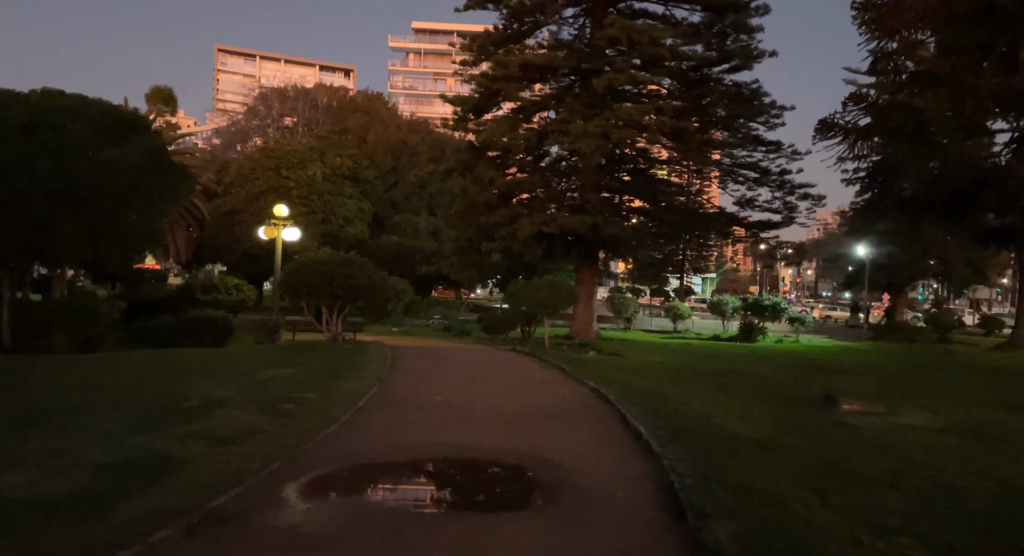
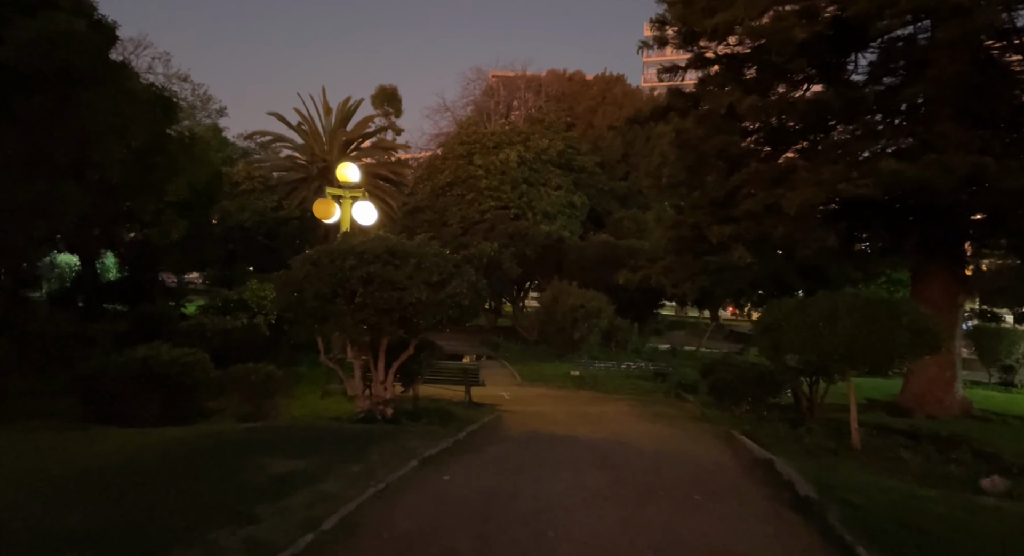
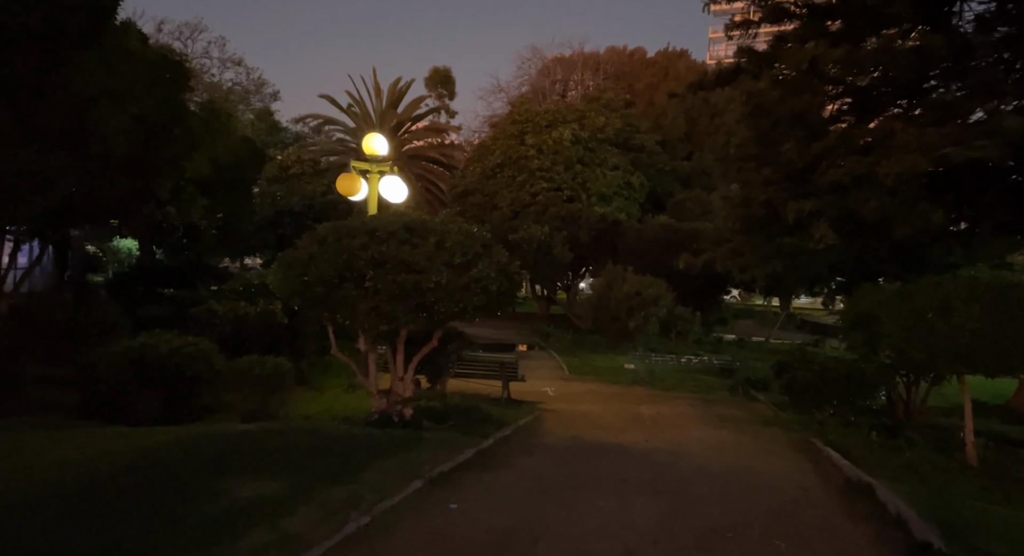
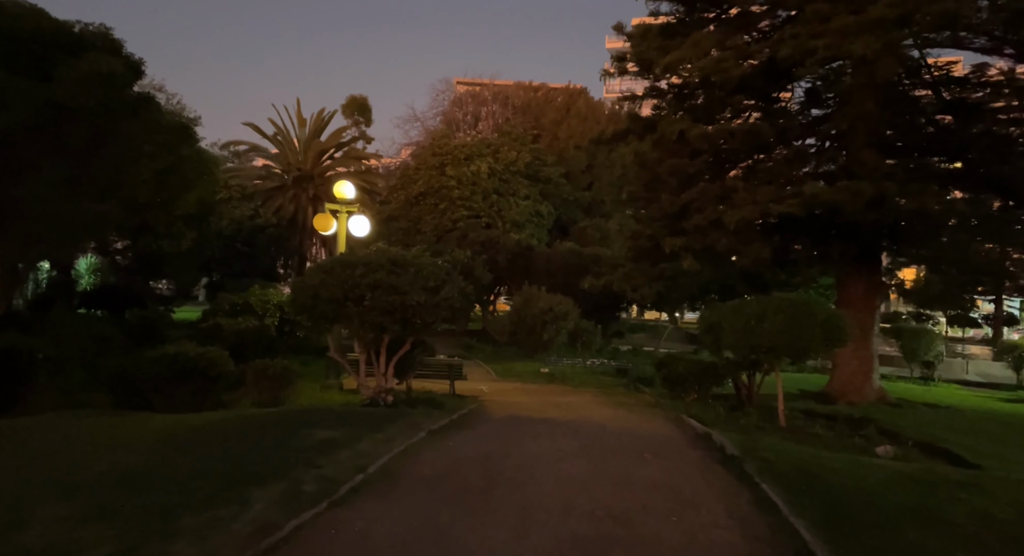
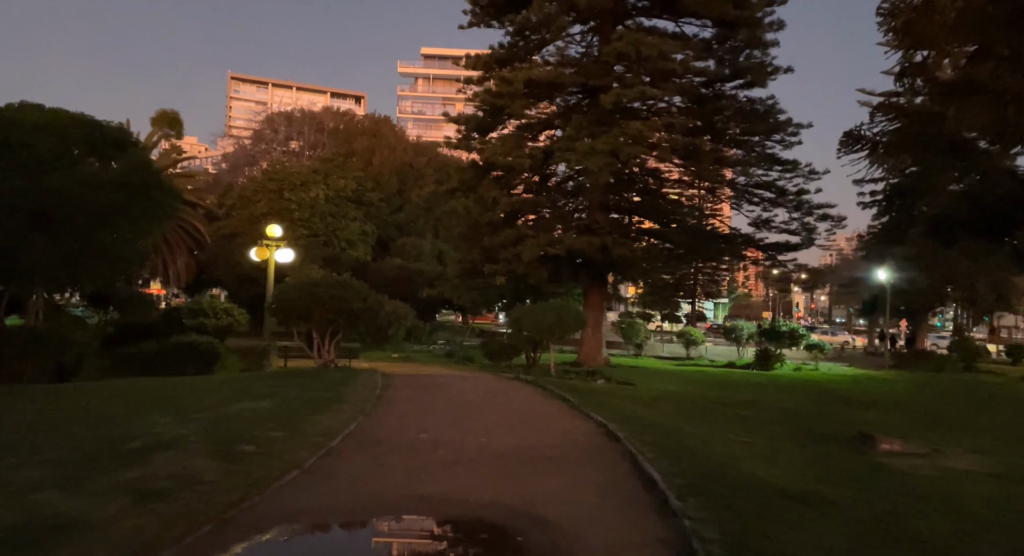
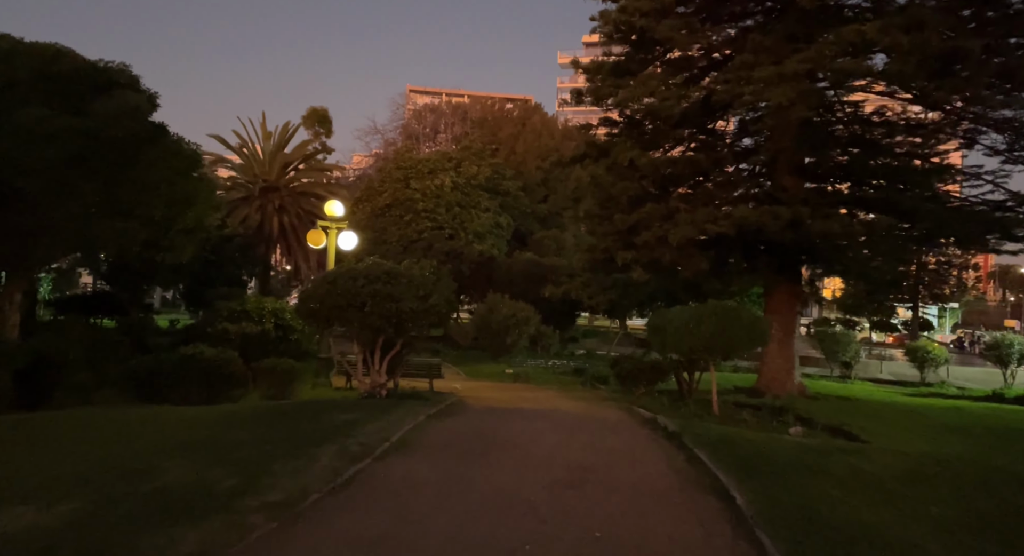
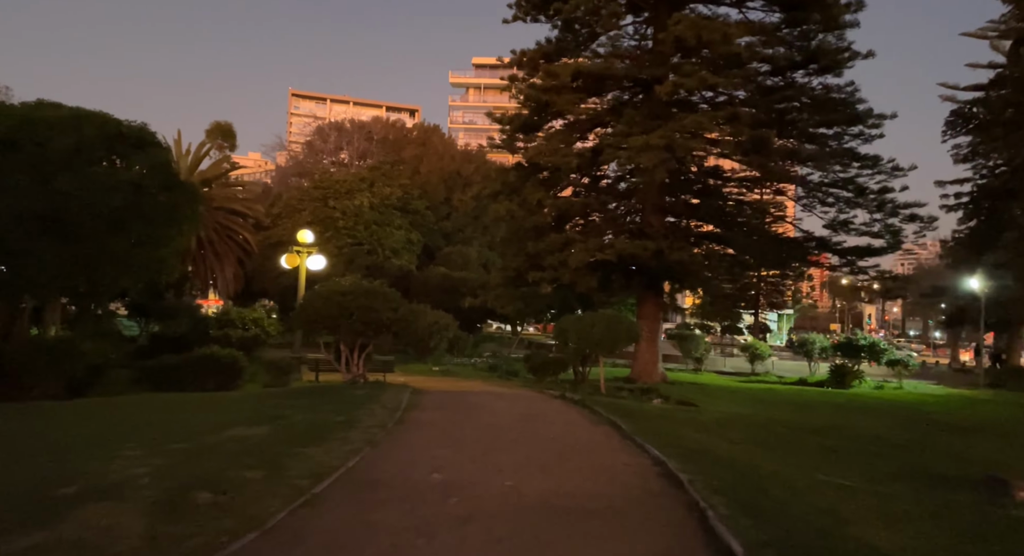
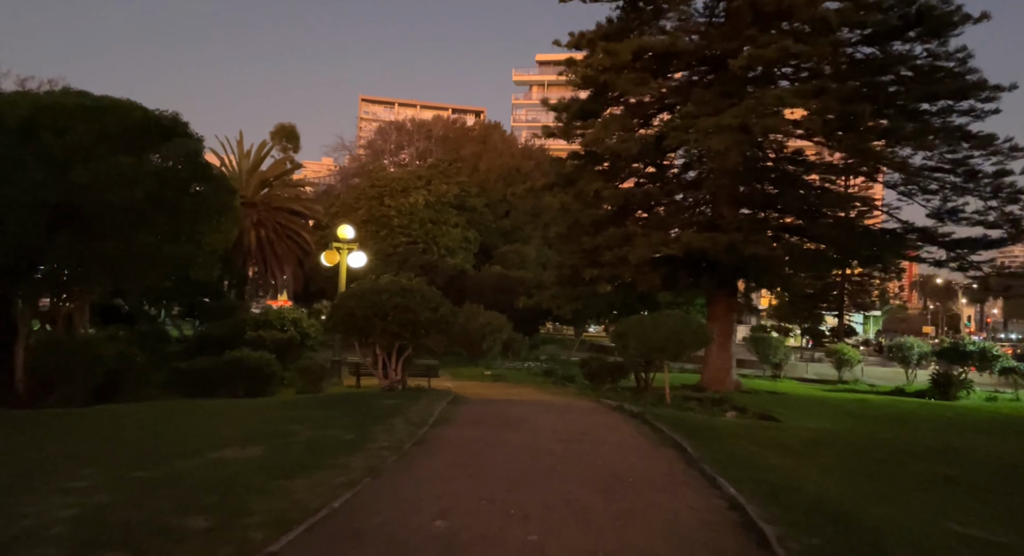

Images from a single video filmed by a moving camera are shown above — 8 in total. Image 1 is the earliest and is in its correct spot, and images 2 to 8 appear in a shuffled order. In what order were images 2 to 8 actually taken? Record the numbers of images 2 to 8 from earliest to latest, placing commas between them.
5, 7, 8, 6, 4, 2, 3
